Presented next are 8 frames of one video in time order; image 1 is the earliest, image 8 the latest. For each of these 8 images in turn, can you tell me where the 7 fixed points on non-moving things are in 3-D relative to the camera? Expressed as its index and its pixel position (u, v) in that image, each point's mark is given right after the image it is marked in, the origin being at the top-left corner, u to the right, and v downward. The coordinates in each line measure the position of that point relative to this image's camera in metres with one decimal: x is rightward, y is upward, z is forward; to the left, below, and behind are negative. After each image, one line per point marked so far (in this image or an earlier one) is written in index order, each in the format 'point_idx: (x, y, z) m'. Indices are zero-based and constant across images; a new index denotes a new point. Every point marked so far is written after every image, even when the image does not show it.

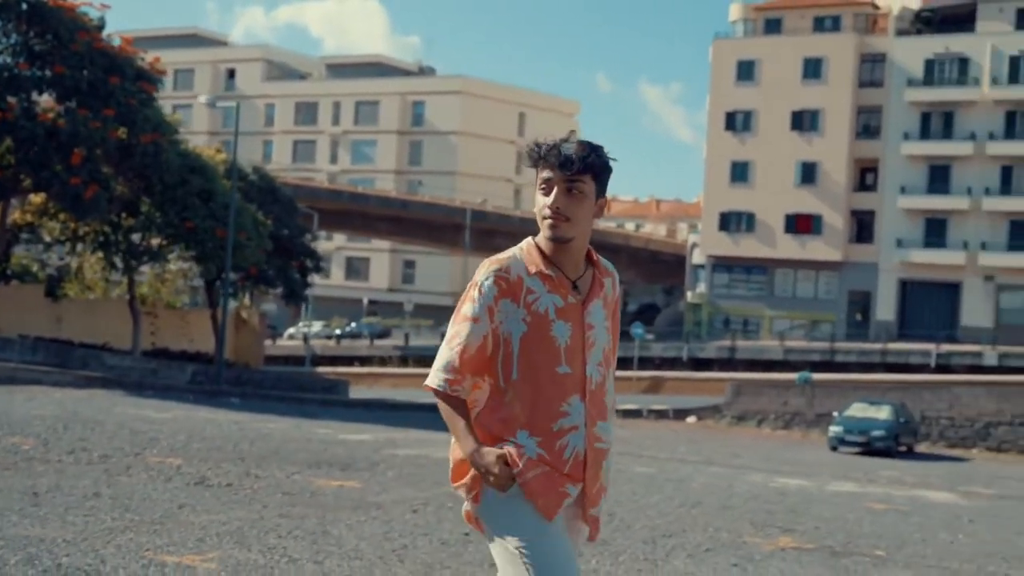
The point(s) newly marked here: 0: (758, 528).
0: (+2.2, -2.1, +11.2) m
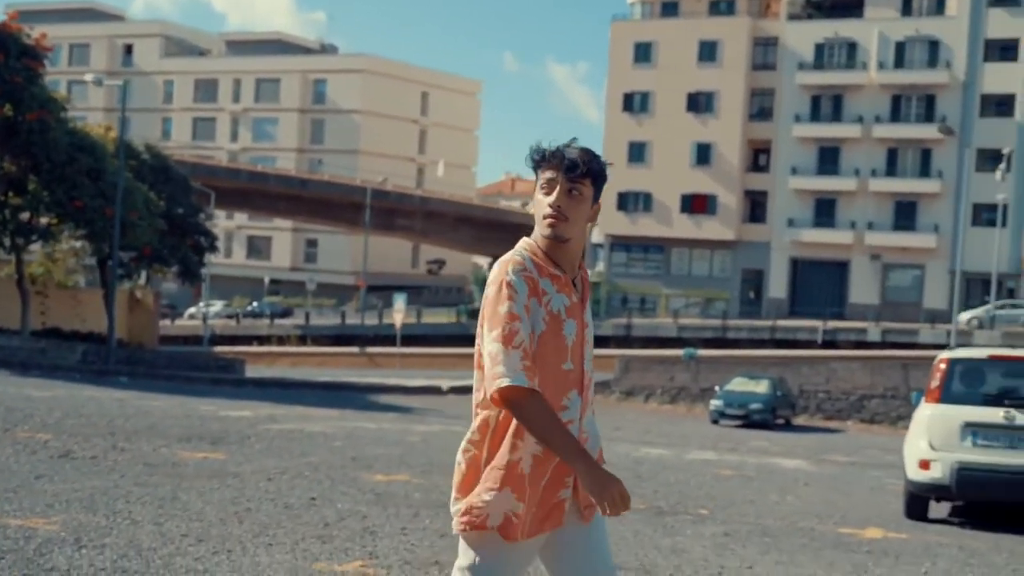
0: (+0.8, -1.9, +11.9) m
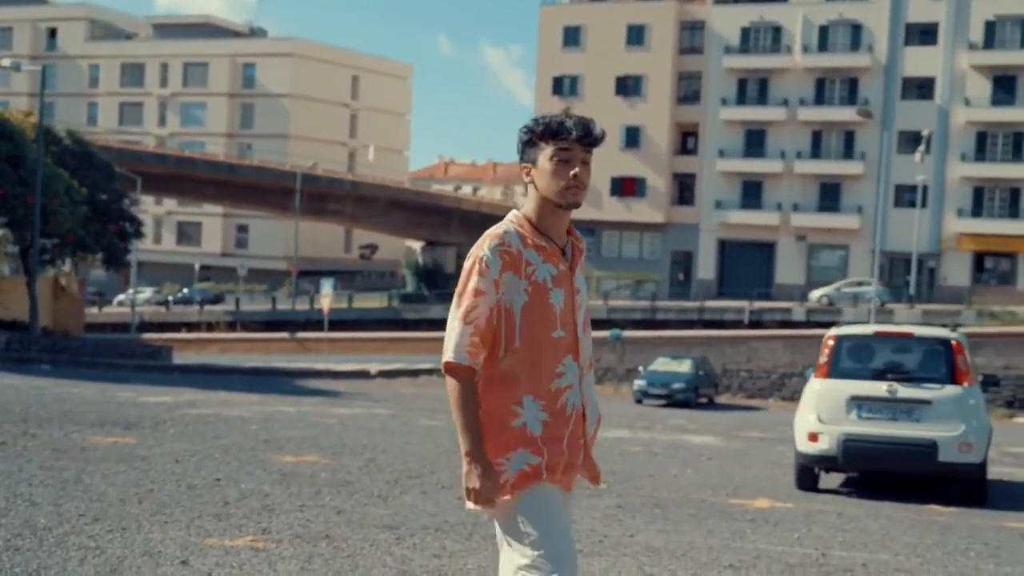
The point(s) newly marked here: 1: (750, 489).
0: (-0.1, -1.8, +12.2) m
1: (+2.2, -1.9, +11.8) m
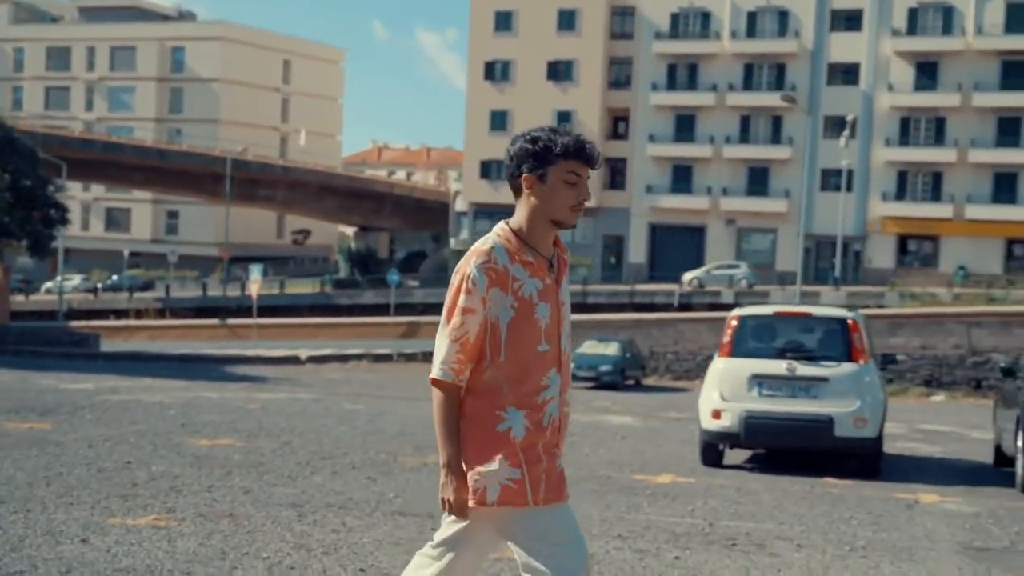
0: (-0.9, -1.6, +12.5) m
1: (+1.4, -1.7, +12.1) m
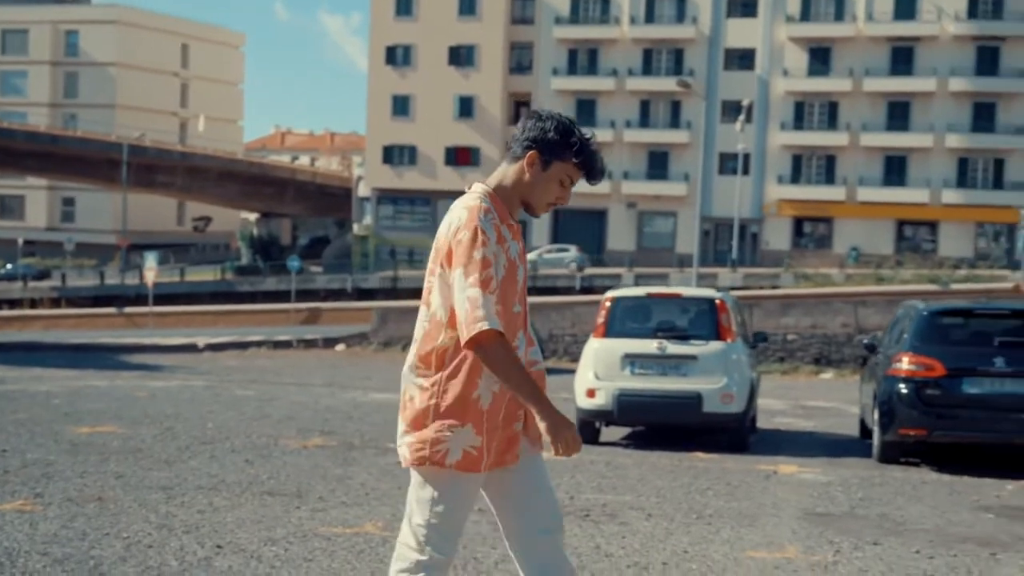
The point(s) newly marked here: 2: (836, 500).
0: (-2.1, -1.4, +12.6) m
1: (+0.2, -1.5, +12.5) m
2: (+2.2, -1.4, +8.6) m
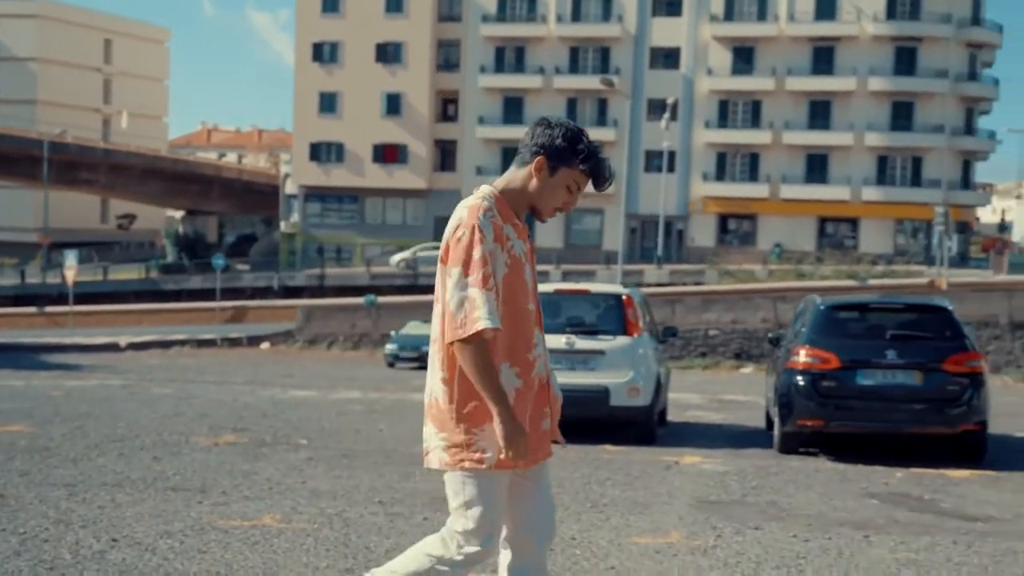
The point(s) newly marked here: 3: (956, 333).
0: (-3.0, -1.4, +12.7) m
1: (-0.7, -1.5, +12.7) m
2: (+1.5, -1.4, +8.9) m
3: (+3.9, -0.4, +11.2) m
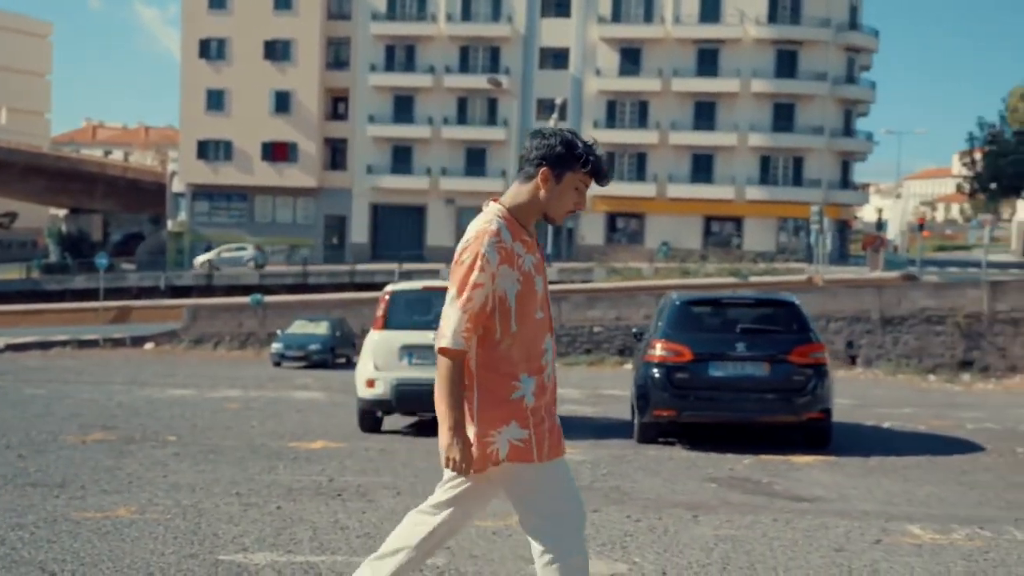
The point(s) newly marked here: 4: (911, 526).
0: (-4.3, -1.4, +12.7) m
1: (-2.0, -1.5, +12.9) m
2: (+0.5, -1.4, +9.3) m
3: (+2.7, -0.4, +11.8) m
4: (+2.2, -1.3, +7.0) m
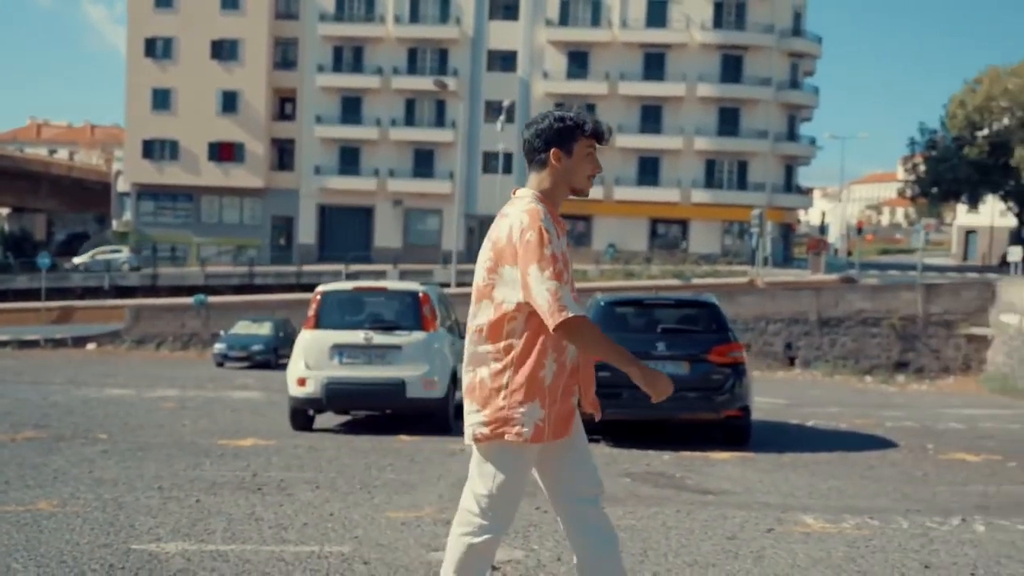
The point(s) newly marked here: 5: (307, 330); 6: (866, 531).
0: (-5.0, -1.4, +12.8) m
1: (-2.7, -1.5, +13.0) m
2: (-0.1, -1.4, +9.5) m
3: (+2.0, -0.4, +12.2) m
4: (+1.7, -1.3, +7.4) m
5: (-2.1, -0.4, +13.1) m
6: (+1.9, -1.3, +6.9) m
